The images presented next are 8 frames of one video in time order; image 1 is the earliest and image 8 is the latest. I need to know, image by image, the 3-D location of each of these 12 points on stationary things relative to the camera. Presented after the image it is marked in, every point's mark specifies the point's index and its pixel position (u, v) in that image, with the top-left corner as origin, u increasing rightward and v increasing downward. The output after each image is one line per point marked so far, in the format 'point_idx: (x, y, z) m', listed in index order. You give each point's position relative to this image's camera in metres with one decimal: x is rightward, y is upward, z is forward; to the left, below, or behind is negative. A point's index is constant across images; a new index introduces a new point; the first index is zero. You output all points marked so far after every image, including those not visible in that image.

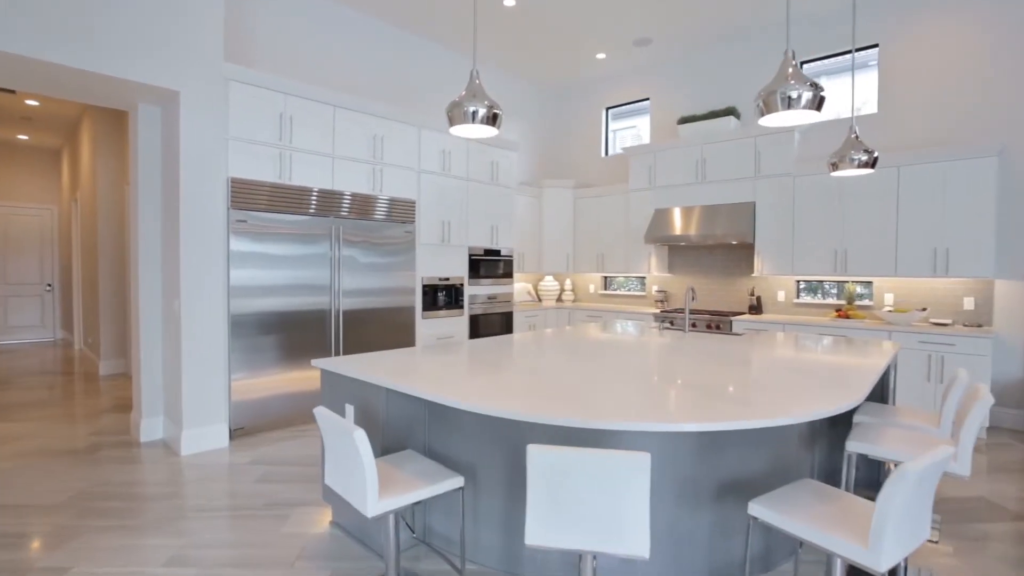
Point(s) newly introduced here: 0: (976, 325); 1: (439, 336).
0: (+3.8, -0.3, +4.1) m
1: (-0.7, -0.5, +5.0) m
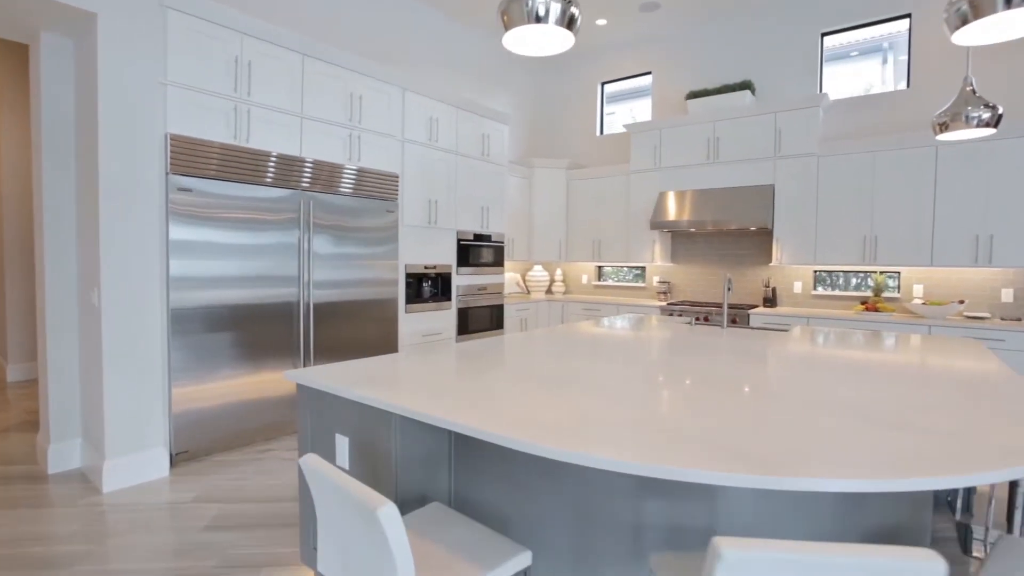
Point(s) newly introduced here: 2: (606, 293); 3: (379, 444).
0: (+3.8, -0.2, +3.8) m
1: (-0.7, -0.4, +4.3) m
2: (+1.1, -0.1, +6.1) m
3: (-0.4, -0.5, +1.5) m
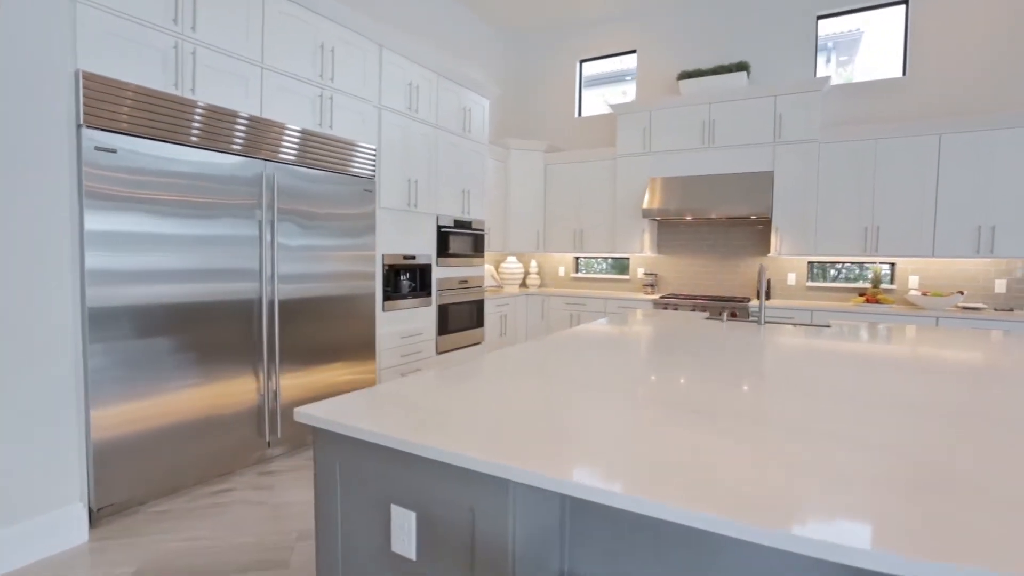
0: (+3.8, -0.2, +3.8) m
1: (-0.8, -0.3, +3.7) m
2: (+0.8, 0.0, +5.7) m
3: (-0.1, -0.5, +1.0) m
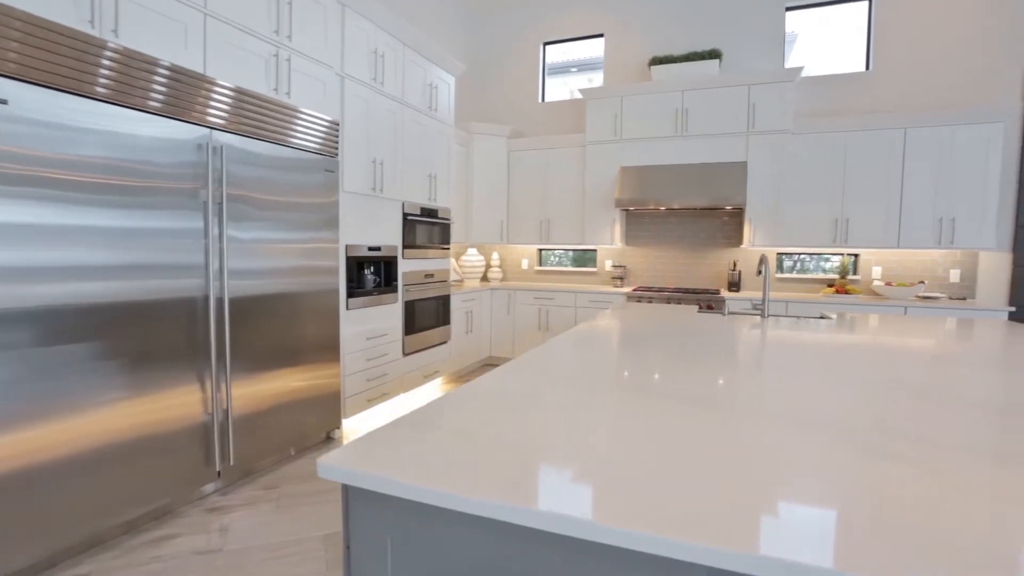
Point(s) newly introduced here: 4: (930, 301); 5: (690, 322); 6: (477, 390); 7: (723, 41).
0: (+3.6, -0.1, +4.0) m
1: (-0.9, -0.3, +3.3) m
2: (+0.4, +0.1, +5.5) m
3: (+0.1, -0.5, +0.7) m
4: (+3.3, -0.1, +4.0) m
5: (+1.3, -0.2, +3.7) m
6: (-0.1, -0.3, +1.3) m
7: (+1.9, +2.2, +4.6) m
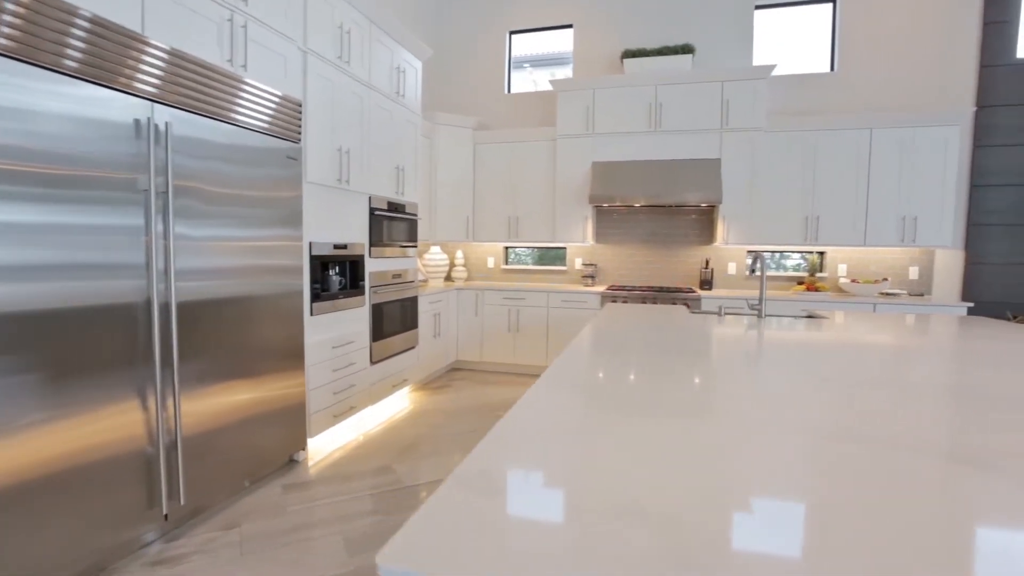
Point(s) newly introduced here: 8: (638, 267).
0: (+3.4, -0.1, +4.2) m
1: (-1.0, -0.3, +3.0) m
2: (+0.1, +0.1, +5.3) m
3: (+0.3, -0.5, +0.5) m
4: (+3.1, -0.1, +4.1) m
5: (+1.1, -0.2, +3.6) m
6: (0.0, -0.3, +1.1) m
7: (+1.6, +2.3, +4.6) m
8: (+1.2, +0.2, +4.9) m
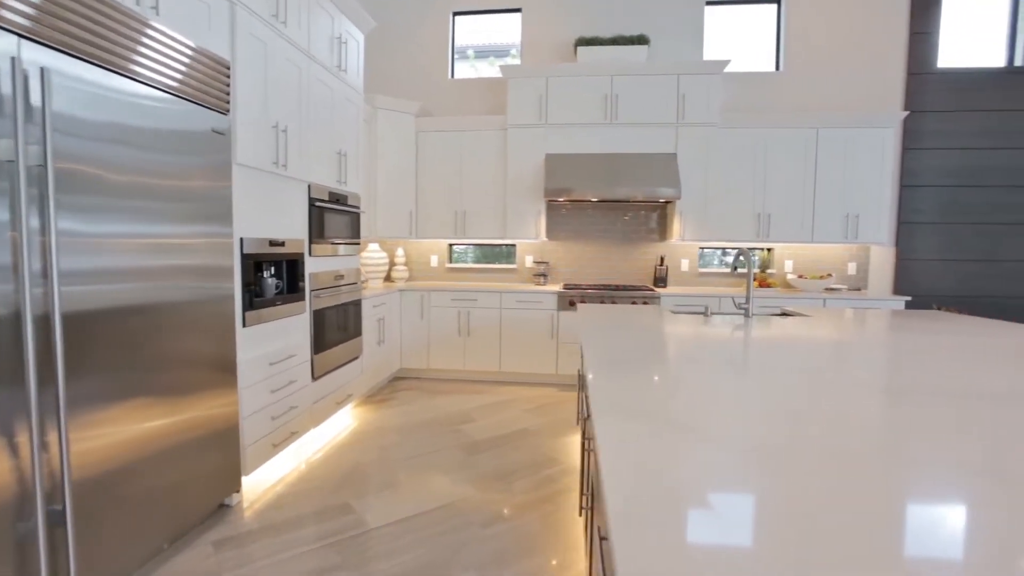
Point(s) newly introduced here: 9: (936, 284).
0: (+3.0, 0.0, +4.3) m
1: (-1.2, -0.4, +2.5) m
2: (-0.5, +0.1, +5.0) m
3: (+0.5, -0.5, +0.2) m
4: (+2.7, 0.0, +4.2) m
5: (+0.9, -0.2, +3.5) m
6: (+0.1, -0.3, +0.8) m
7: (+1.2, +2.3, +4.4) m
8: (+0.7, +0.2, +4.7) m
9: (+3.6, 0.0, +4.3) m
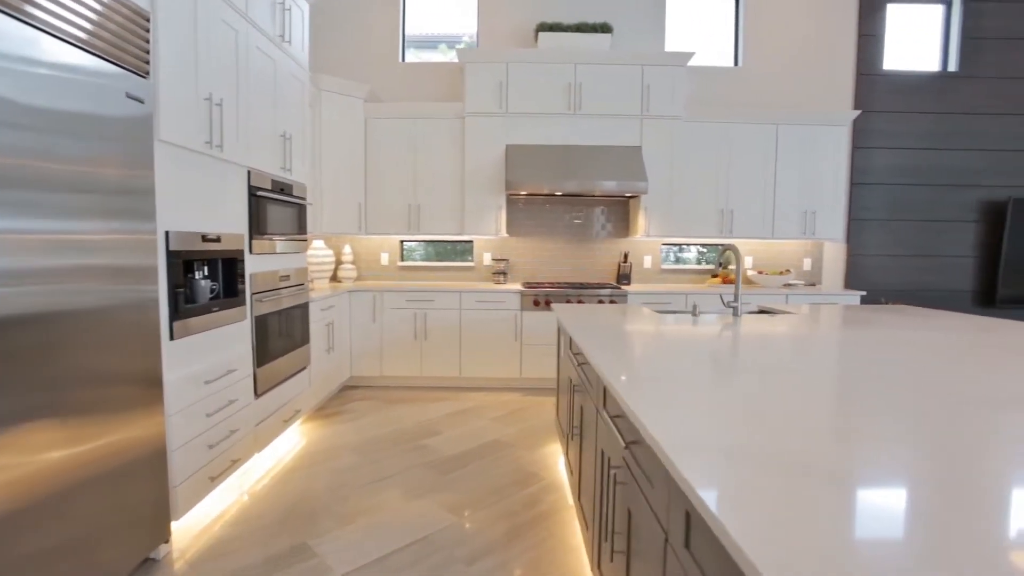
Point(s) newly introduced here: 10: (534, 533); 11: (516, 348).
0: (+2.7, 0.0, +4.4) m
1: (-1.2, -0.4, +2.1) m
2: (-0.9, +0.1, +4.6) m
3: (+0.7, -0.5, +0.1) m
4: (+2.4, 0.0, +4.3) m
5: (+0.7, -0.2, +3.3) m
6: (+0.3, -0.3, +0.6) m
7: (+0.8, +2.3, +4.3) m
8: (+0.4, +0.2, +4.6) m
9: (+3.2, +0.1, +4.4) m
10: (+0.1, -1.0, +2.1) m
11: (0.0, -0.5, +4.1) m
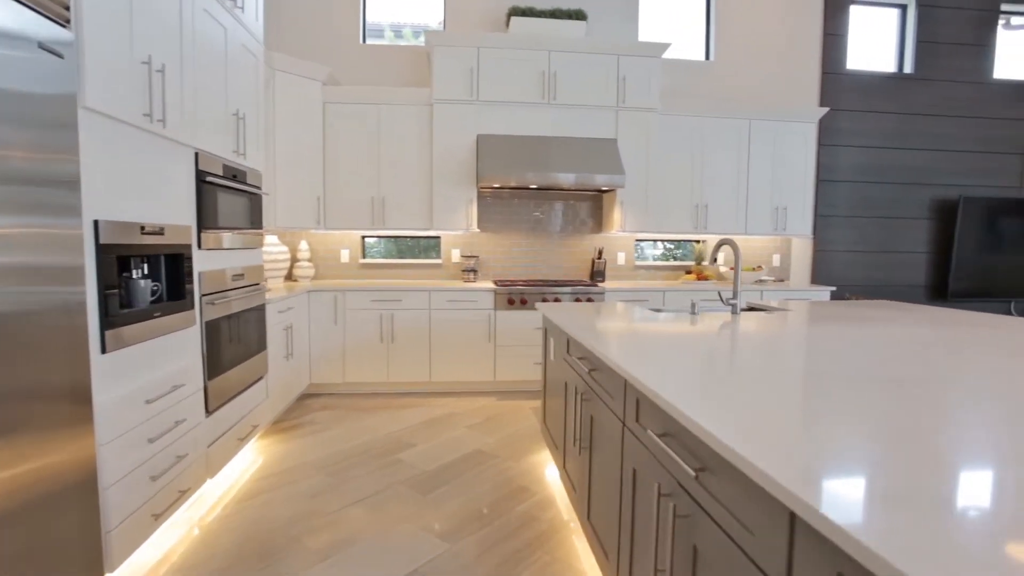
0: (+2.4, +0.1, +4.5) m
1: (-1.2, -0.4, +1.8) m
2: (-1.1, +0.1, +4.3) m
3: (+0.9, -0.5, -0.1) m
4: (+2.2, 0.0, +4.3) m
5: (+0.5, -0.2, +3.1) m
6: (+0.4, -0.3, +0.4) m
7: (+0.6, +2.3, +4.2) m
8: (+0.1, +0.3, +4.4) m
9: (+3.0, +0.1, +4.5) m
10: (+0.1, -1.0, +1.9) m
11: (-0.2, -0.5, +3.9) m
